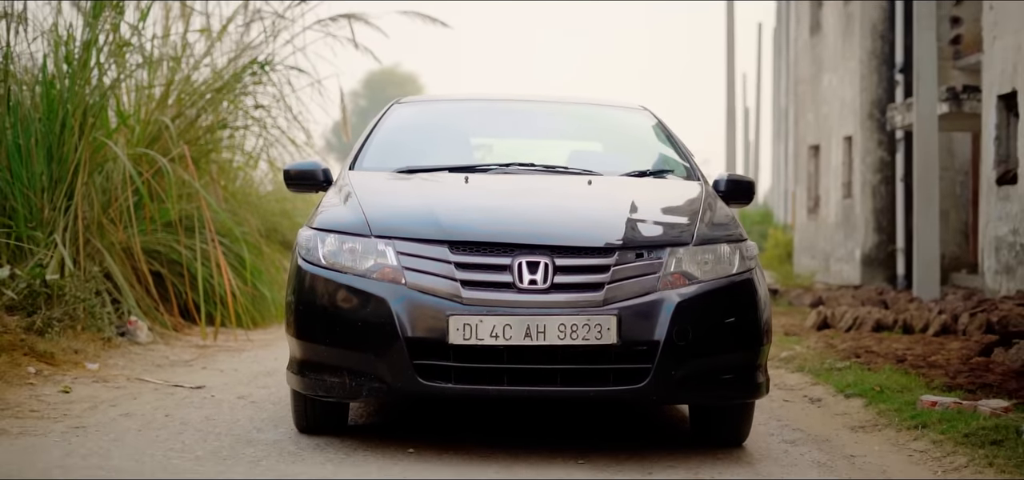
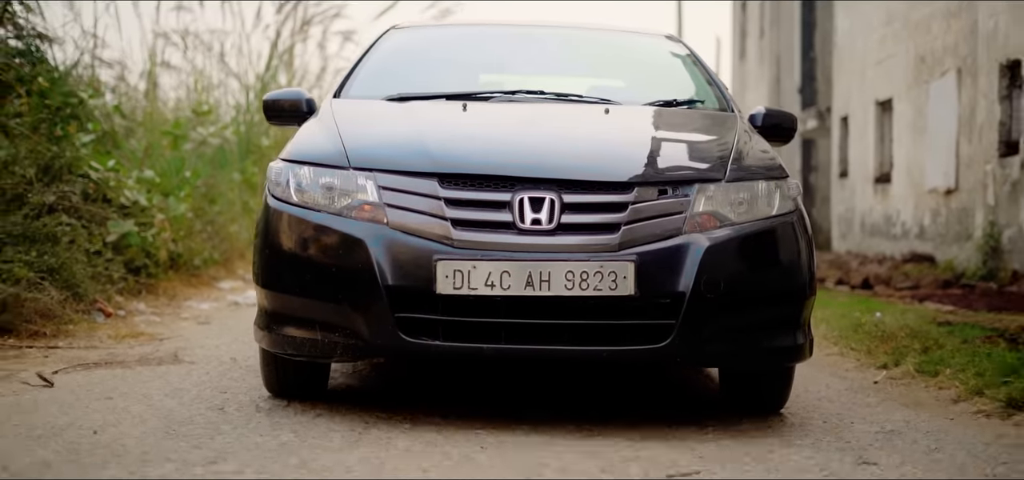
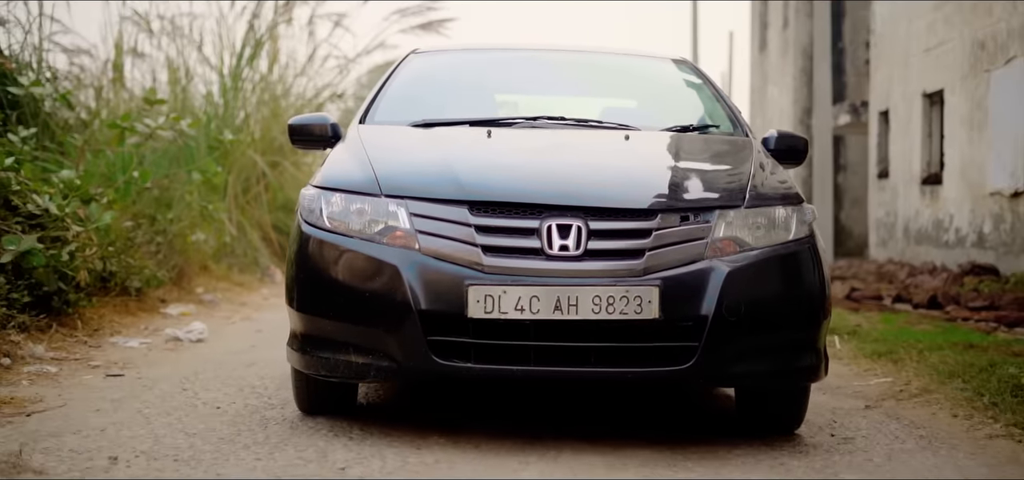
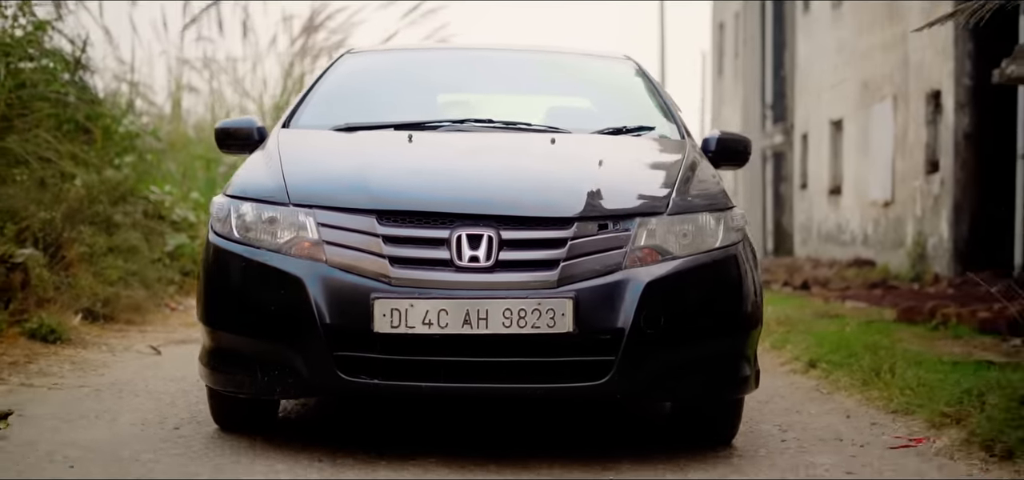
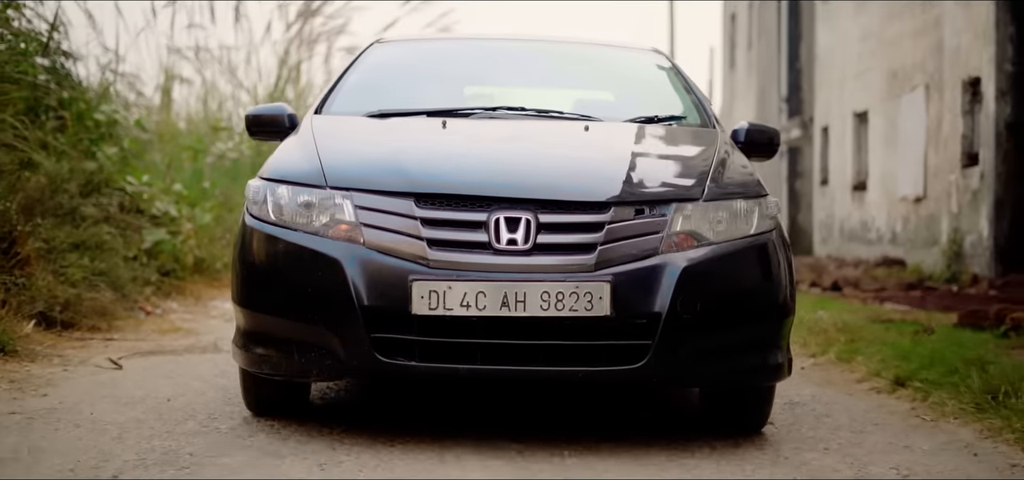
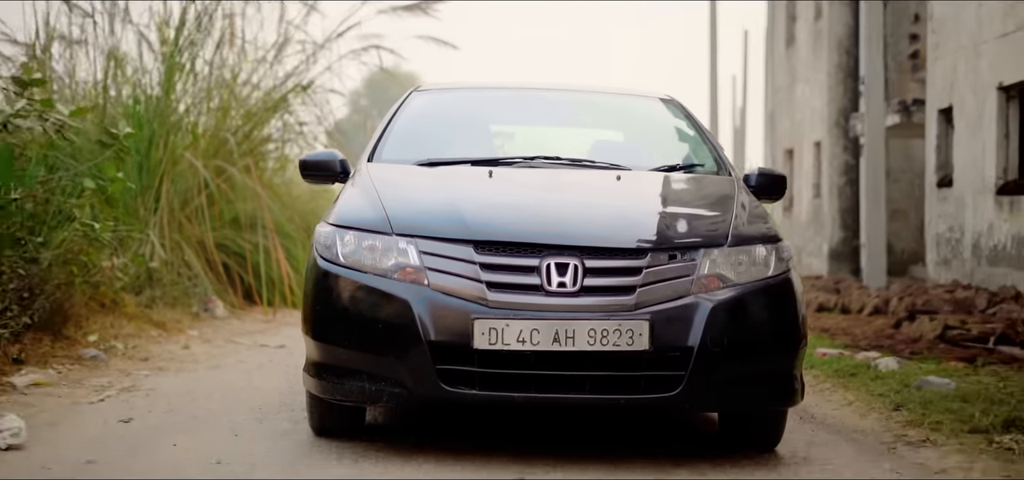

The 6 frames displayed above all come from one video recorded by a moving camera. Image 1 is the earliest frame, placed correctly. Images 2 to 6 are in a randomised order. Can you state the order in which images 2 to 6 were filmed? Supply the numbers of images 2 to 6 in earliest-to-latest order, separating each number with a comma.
6, 3, 2, 5, 4
